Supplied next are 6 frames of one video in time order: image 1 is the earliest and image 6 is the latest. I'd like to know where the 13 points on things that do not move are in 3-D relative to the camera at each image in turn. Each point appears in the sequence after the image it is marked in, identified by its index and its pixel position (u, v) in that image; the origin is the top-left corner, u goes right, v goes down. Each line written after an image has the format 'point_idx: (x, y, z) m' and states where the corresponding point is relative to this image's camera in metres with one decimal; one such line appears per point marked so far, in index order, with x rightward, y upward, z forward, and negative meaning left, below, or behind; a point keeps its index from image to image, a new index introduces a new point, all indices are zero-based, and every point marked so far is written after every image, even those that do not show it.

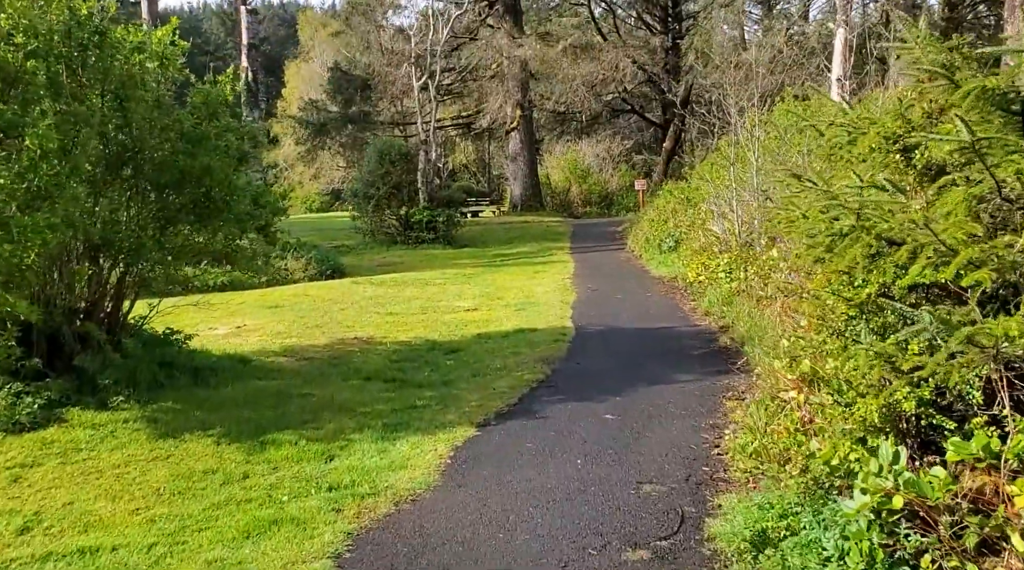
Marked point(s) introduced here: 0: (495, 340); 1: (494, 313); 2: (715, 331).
0: (-0.1, -0.6, +16.9) m
1: (-0.2, -0.4, +20.1) m
2: (+2.5, -0.5, +18.2) m
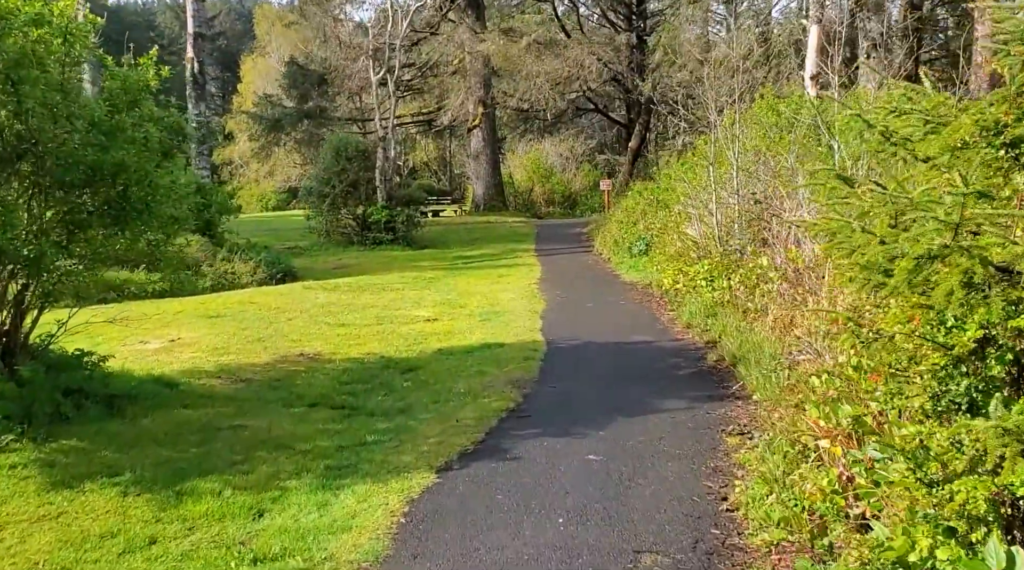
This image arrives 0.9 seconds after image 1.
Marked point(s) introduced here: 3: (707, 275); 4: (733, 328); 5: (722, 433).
0: (-0.5, -0.7, +15.1) m
1: (-0.7, -0.5, +18.3) m
2: (+2.1, -0.7, +16.5) m
3: (+2.6, +0.1, +19.6) m
4: (+2.5, -0.5, +16.5) m
5: (+1.7, -1.2, +11.8) m
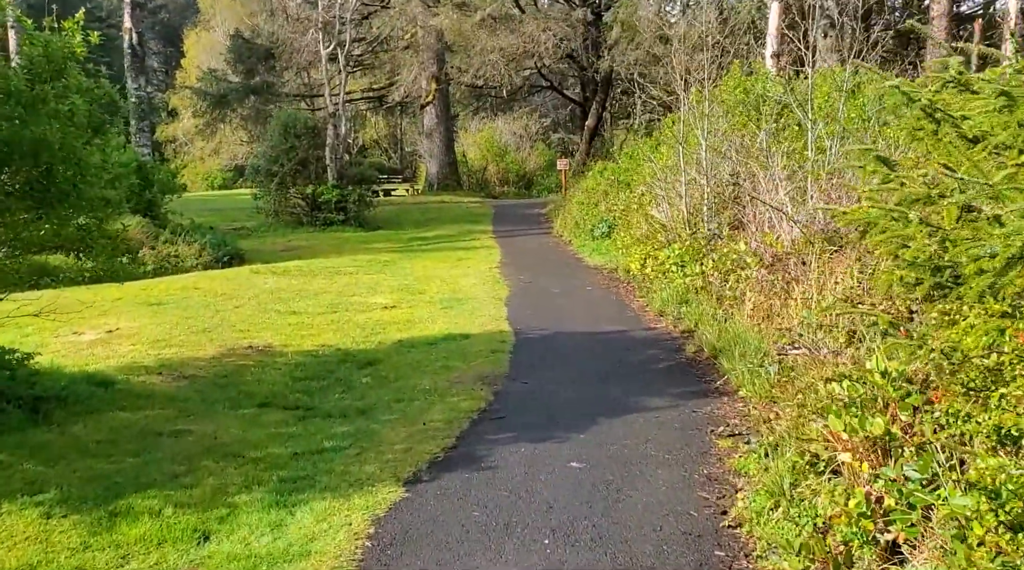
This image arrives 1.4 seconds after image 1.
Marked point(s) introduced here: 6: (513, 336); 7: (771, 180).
0: (-0.8, -0.6, +14.2) m
1: (-1.1, -0.3, +17.3) m
2: (+1.7, -0.5, +15.6) m
3: (+2.1, +0.3, +18.7) m
4: (+2.1, -0.4, +15.6) m
5: (+1.5, -1.1, +10.9) m
6: (0.0, -0.5, +15.1) m
7: (+3.1, +1.3, +18.1) m
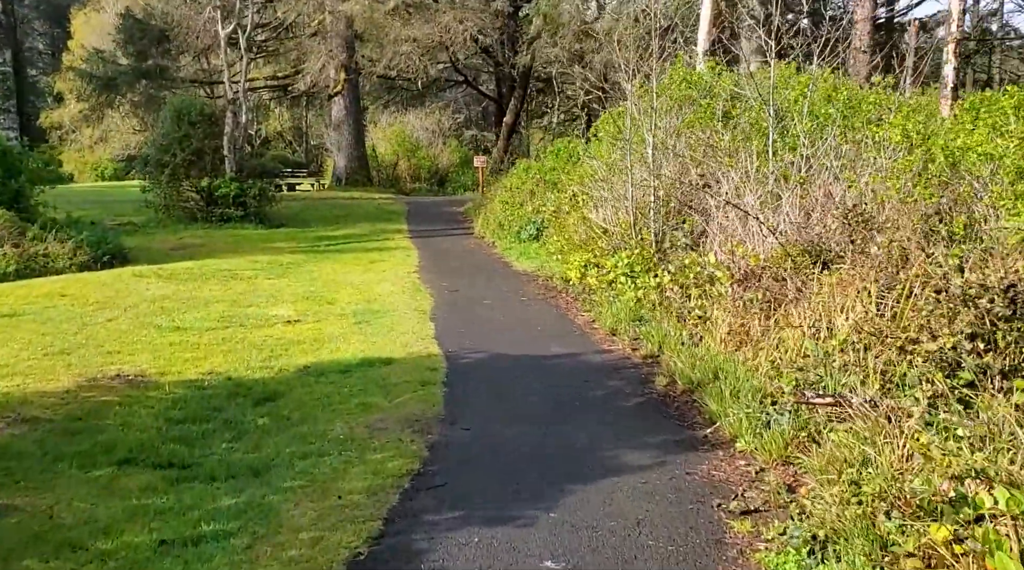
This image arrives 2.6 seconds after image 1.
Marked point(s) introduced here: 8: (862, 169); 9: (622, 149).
0: (-1.4, -0.7, +11.5) m
1: (-1.8, -0.4, +14.7) m
2: (+1.1, -0.7, +13.1) m
3: (+1.3, +0.2, +16.3) m
4: (+1.5, -0.5, +13.2) m
5: (+1.2, -1.3, +8.4) m
6: (-0.6, -0.6, +12.5) m
7: (+2.4, +1.1, +15.7) m
8: (+3.4, +1.1, +14.4) m
9: (+1.3, +1.7, +18.2) m
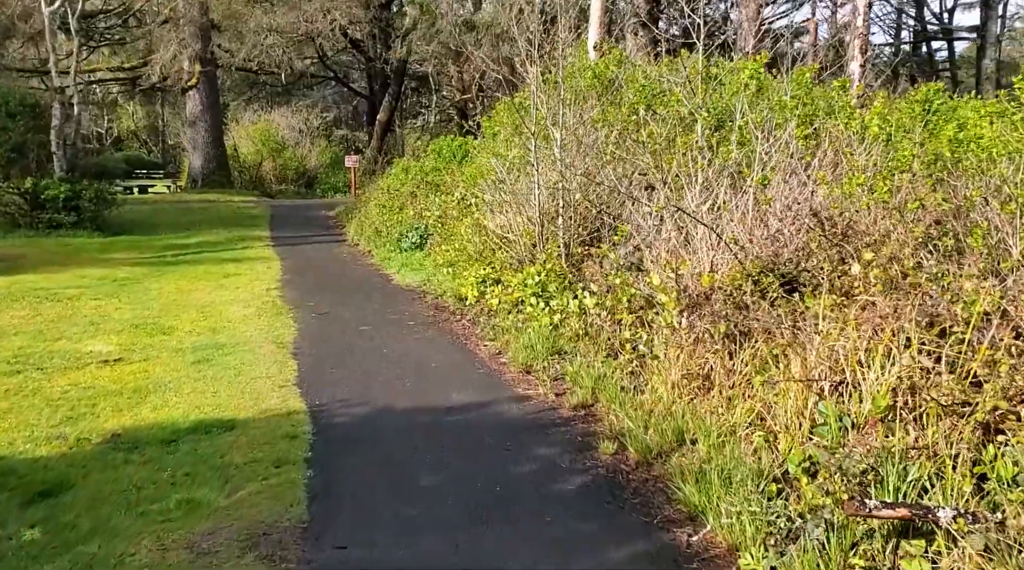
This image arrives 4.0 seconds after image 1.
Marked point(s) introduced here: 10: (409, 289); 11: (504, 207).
0: (-2.0, -0.9, +8.3) m
1: (-2.7, -0.6, +11.3) m
2: (+0.3, -0.9, +10.0) m
3: (+0.2, 0.0, +13.2) m
4: (+0.7, -0.7, +10.1) m
5: (+0.8, -1.4, +5.4) m
6: (-1.3, -0.8, +9.3) m
7: (+1.4, +0.9, +12.7) m
8: (+2.5, +1.0, +11.5) m
9: (+0.1, +1.5, +15.1) m
10: (-1.2, -0.1, +17.5) m
11: (-0.1, +0.8, +15.0) m
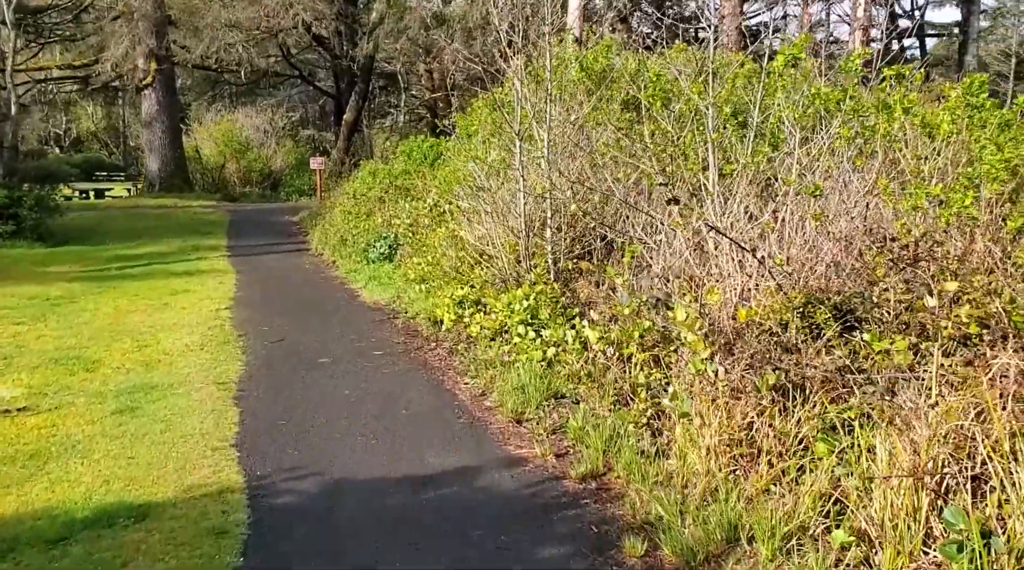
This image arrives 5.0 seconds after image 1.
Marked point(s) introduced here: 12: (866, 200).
0: (-2.0, -1.1, +6.2) m
1: (-2.8, -0.8, +9.3) m
2: (+0.3, -1.1, +8.0) m
3: (+0.1, -0.2, +11.2) m
4: (+0.6, -0.9, +8.1) m
5: (+0.9, -1.7, +3.4) m
6: (-1.3, -1.1, +7.2) m
7: (+1.3, +0.7, +10.7) m
8: (+2.4, +0.8, +9.5) m
9: (0.0, +1.3, +13.1) m
10: (-1.4, -0.3, +15.5) m
11: (-0.2, +0.6, +13.0) m
12: (+2.1, +0.5, +8.8) m
